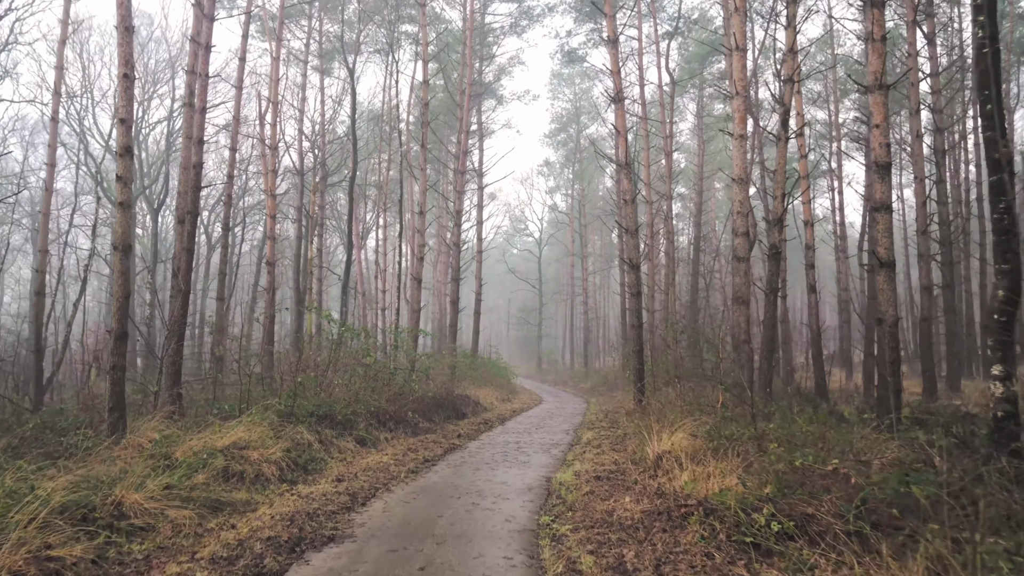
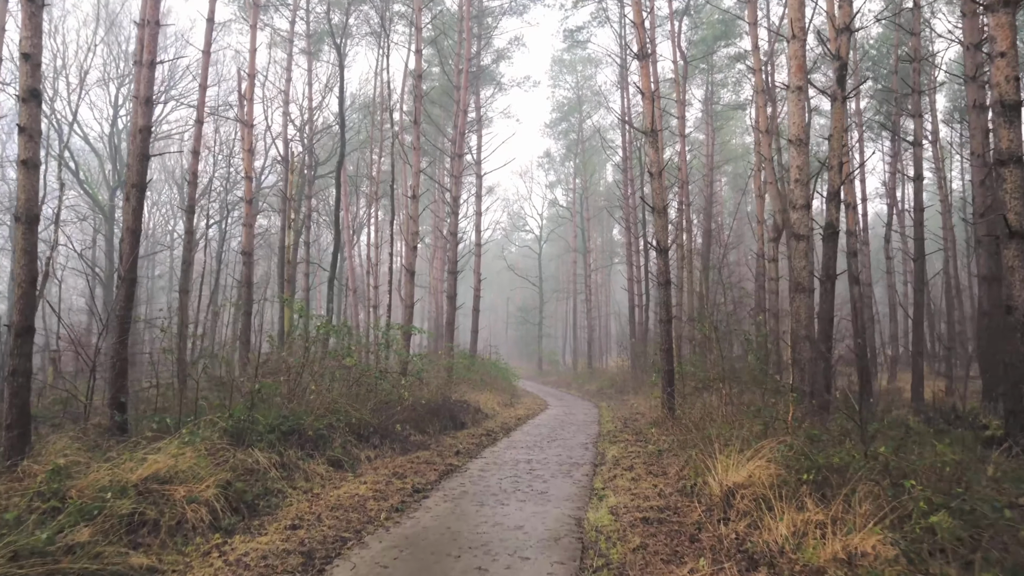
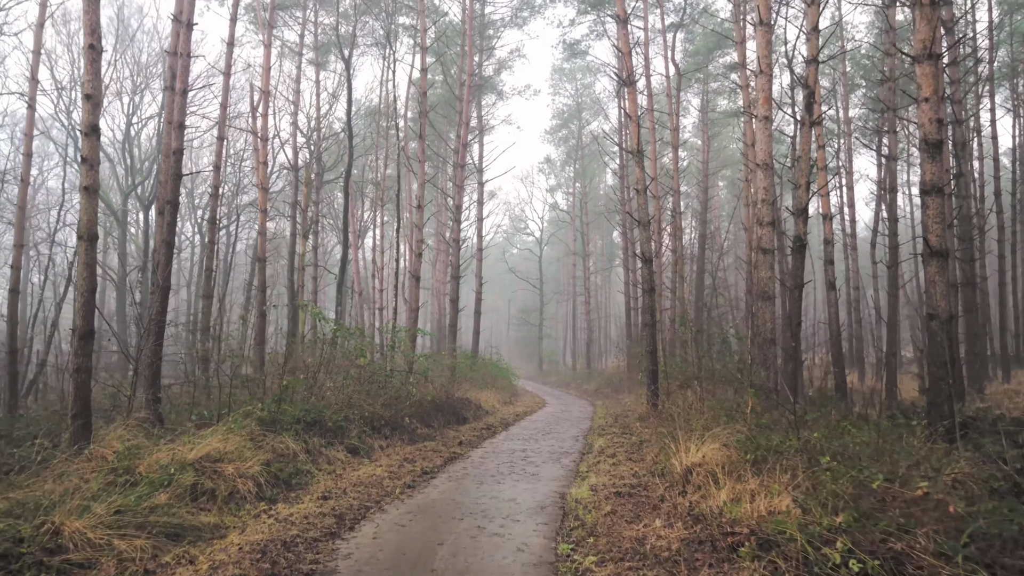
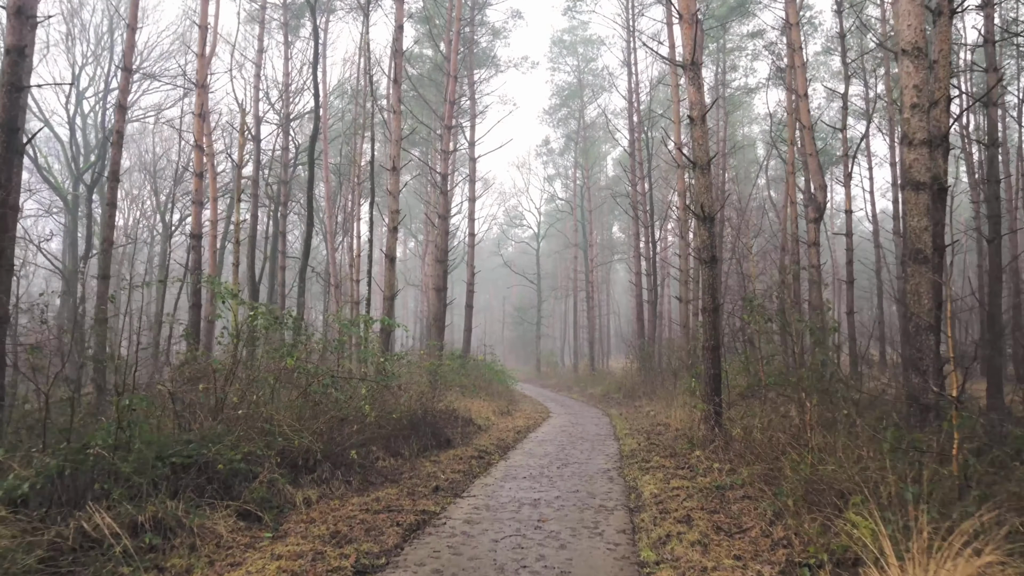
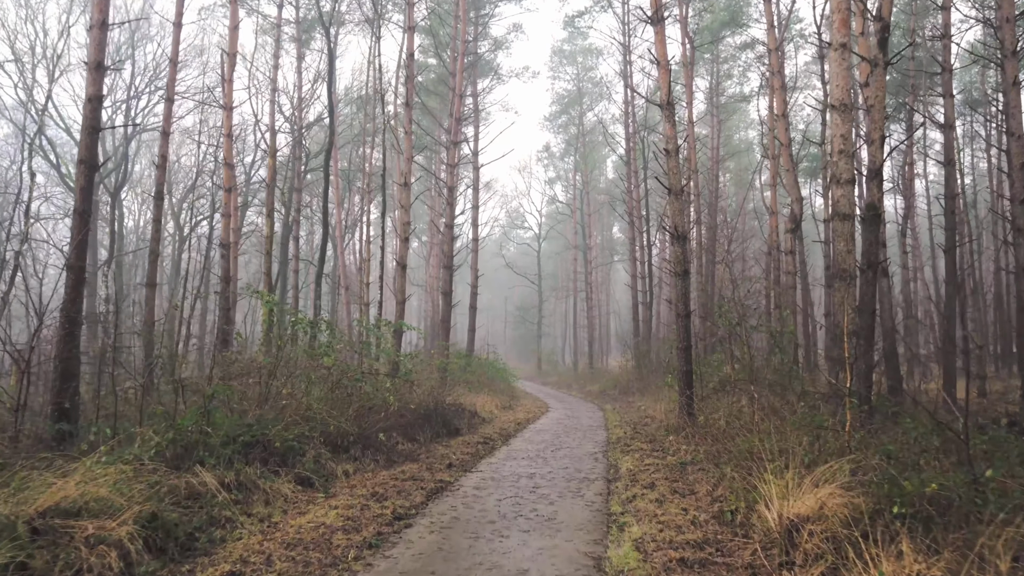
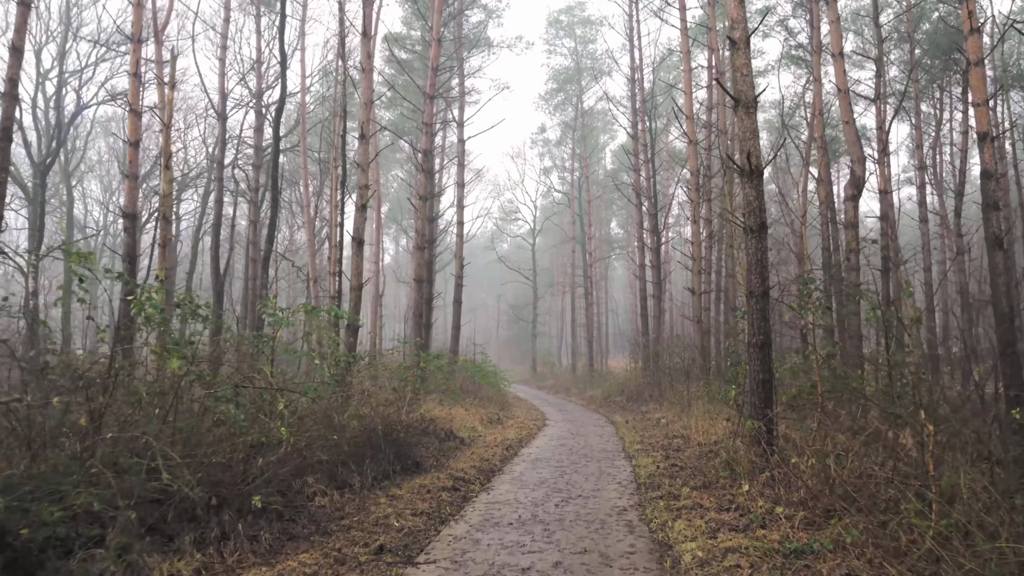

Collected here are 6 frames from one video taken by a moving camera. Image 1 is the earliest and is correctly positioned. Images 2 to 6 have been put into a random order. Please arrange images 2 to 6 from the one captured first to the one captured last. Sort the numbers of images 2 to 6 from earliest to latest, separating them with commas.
3, 2, 5, 4, 6
